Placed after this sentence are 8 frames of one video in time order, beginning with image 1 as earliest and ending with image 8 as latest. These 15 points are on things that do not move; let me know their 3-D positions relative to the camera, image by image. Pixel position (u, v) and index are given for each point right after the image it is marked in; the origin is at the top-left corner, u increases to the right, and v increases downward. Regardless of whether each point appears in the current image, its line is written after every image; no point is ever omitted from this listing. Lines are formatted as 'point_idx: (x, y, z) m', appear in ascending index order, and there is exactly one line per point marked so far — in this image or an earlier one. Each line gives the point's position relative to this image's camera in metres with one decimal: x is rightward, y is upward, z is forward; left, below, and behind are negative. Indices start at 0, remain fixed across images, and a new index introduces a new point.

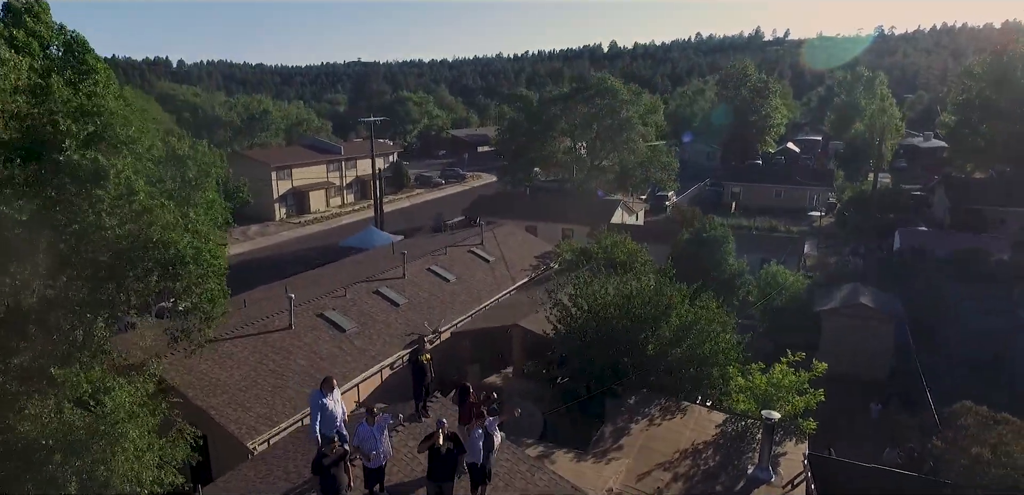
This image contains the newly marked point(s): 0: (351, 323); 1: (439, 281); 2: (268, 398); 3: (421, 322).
0: (-3.2, -1.5, +12.6) m
1: (-1.8, -0.8, +15.5) m
2: (-3.9, -2.4, +9.9) m
3: (-1.9, -1.6, +13.3) m
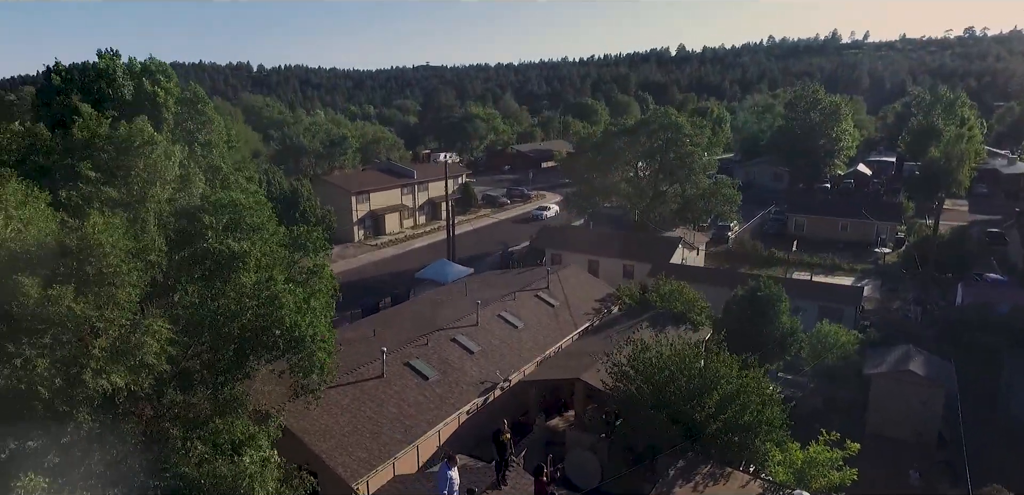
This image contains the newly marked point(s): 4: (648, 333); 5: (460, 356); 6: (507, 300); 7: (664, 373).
0: (-1.8, -2.8, +14.3) m
1: (-0.1, -2.2, +17.0) m
2: (-2.7, -3.7, +11.7) m
3: (-0.4, -2.9, +14.9) m
4: (+3.7, -2.4, +17.0) m
5: (-1.2, -2.6, +15.2) m
6: (-0.1, -1.6, +18.5) m
7: (+2.9, -2.5, +12.0) m
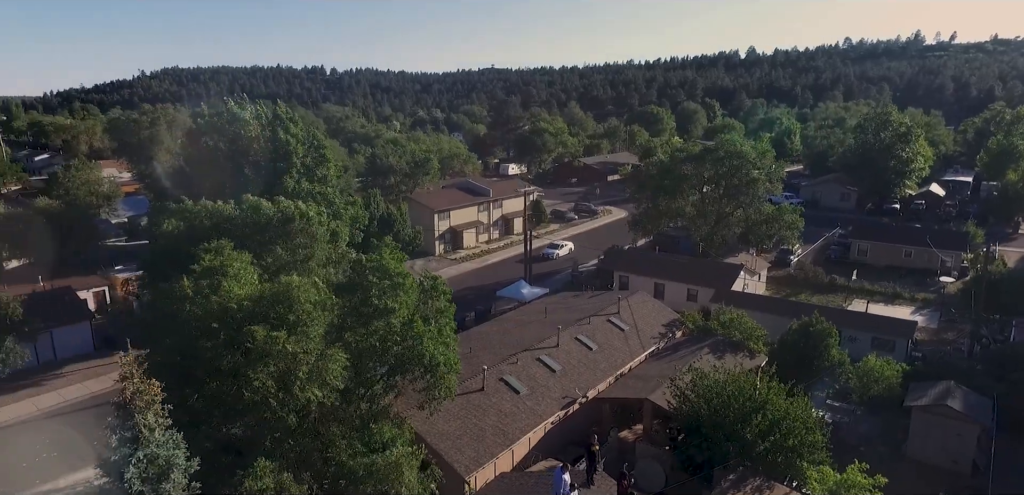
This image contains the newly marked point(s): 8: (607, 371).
0: (+0.3, -3.8, +17.1) m
1: (+2.3, -3.2, +19.6) m
2: (-0.8, -4.6, +14.6) m
3: (+1.7, -4.0, +17.6) m
4: (+6.1, -3.5, +19.2) m
5: (+1.0, -3.6, +17.9) m
6: (+2.5, -2.6, +21.1) m
7: (+4.8, -3.6, +14.3) m
8: (+2.9, -3.7, +18.8) m
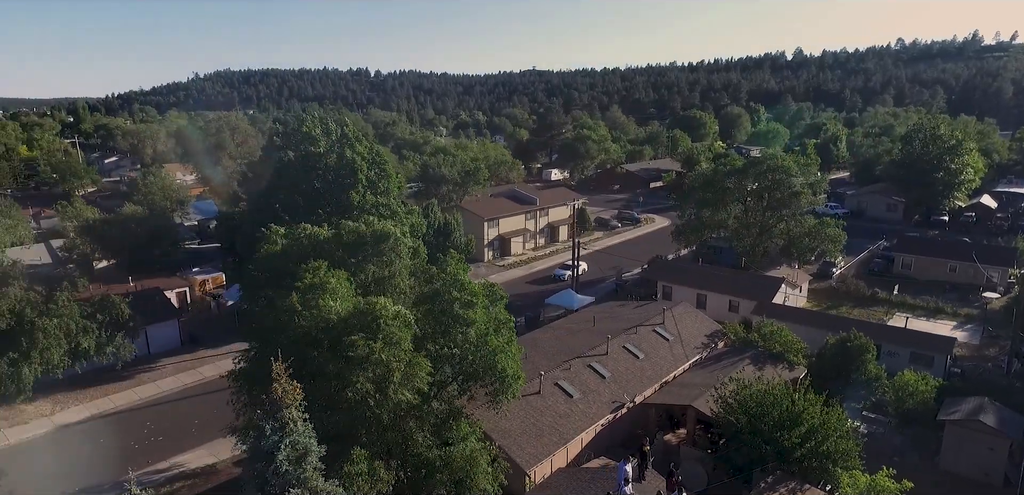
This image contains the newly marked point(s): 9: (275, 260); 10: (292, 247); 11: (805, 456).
0: (+1.9, -4.3, +18.7) m
1: (+4.1, -3.7, +21.1) m
2: (+0.6, -5.1, +16.3) m
3: (+3.4, -4.5, +19.1) m
4: (+7.8, -4.1, +20.4) m
5: (+2.6, -4.1, +19.5) m
6: (+4.4, -3.1, +22.6) m
7: (+6.2, -4.1, +15.6) m
8: (+4.6, -4.2, +20.2) m
9: (-6.6, -0.4, +18.0) m
10: (-6.1, 0.0, +17.8) m
11: (+7.1, -5.1, +15.0) m
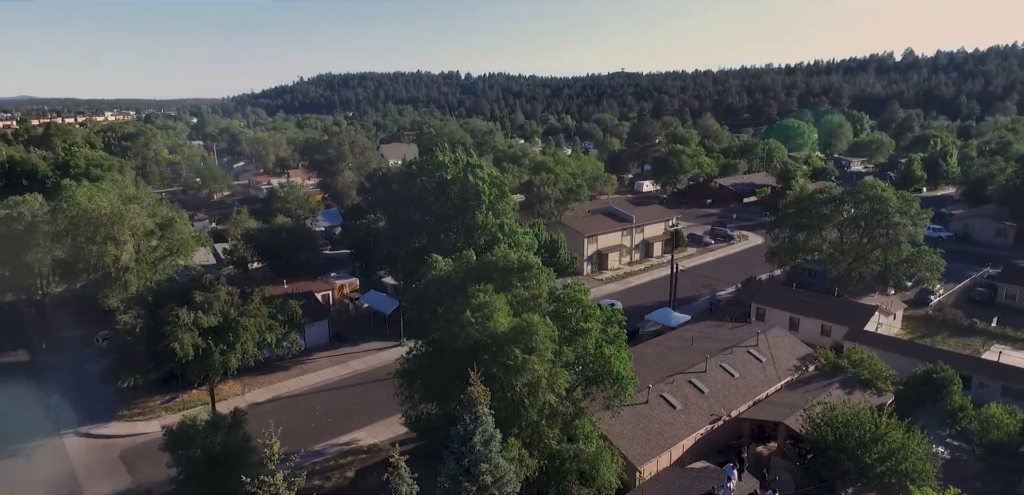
0: (+5.8, -5.4, +21.6) m
1: (+8.3, -4.9, +23.7) m
2: (+4.1, -6.2, +19.4) m
3: (+7.3, -5.6, +21.8) m
4: (+11.9, -5.3, +22.6) m
5: (+6.6, -5.2, +22.3) m
6: (+8.7, -4.3, +25.1) m
7: (+9.7, -5.3, +18.0) m
8: (+8.6, -5.4, +22.8) m
9: (-2.6, -1.2, +22.1) m
10: (-2.1, -0.8, +21.8) m
11: (+10.4, -6.3, +17.3) m
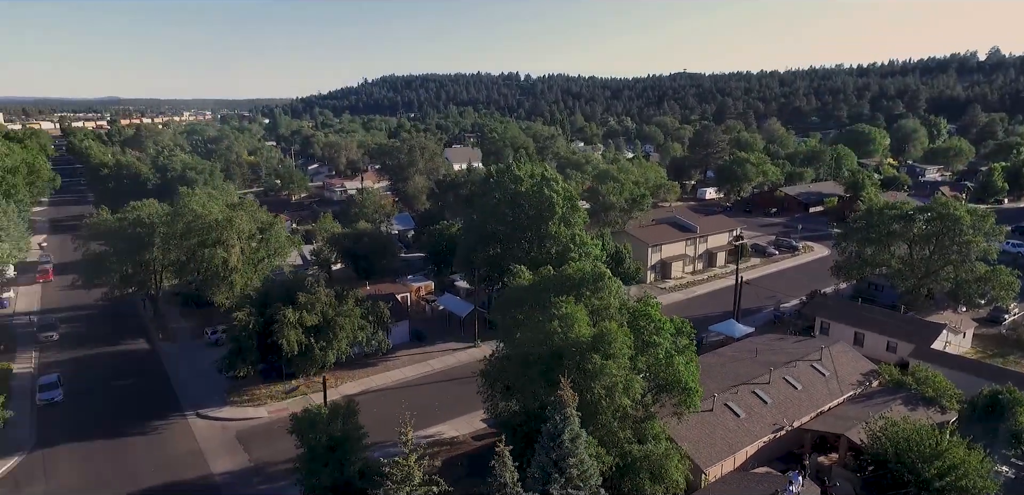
0: (+8.5, -6.1, +22.9) m
1: (+11.2, -5.6, +24.8) m
2: (+6.7, -6.8, +20.9) m
3: (+10.0, -6.3, +23.0) m
4: (+14.7, -6.1, +23.4) m
5: (+9.4, -5.9, +23.5) m
6: (+11.8, -5.0, +26.2) m
7: (+12.0, -6.1, +19.0) m
8: (+11.4, -6.1, +23.8) m
9: (+0.2, -1.7, +24.1) m
10: (+0.8, -1.3, +23.8) m
11: (+12.7, -7.0, +18.2) m
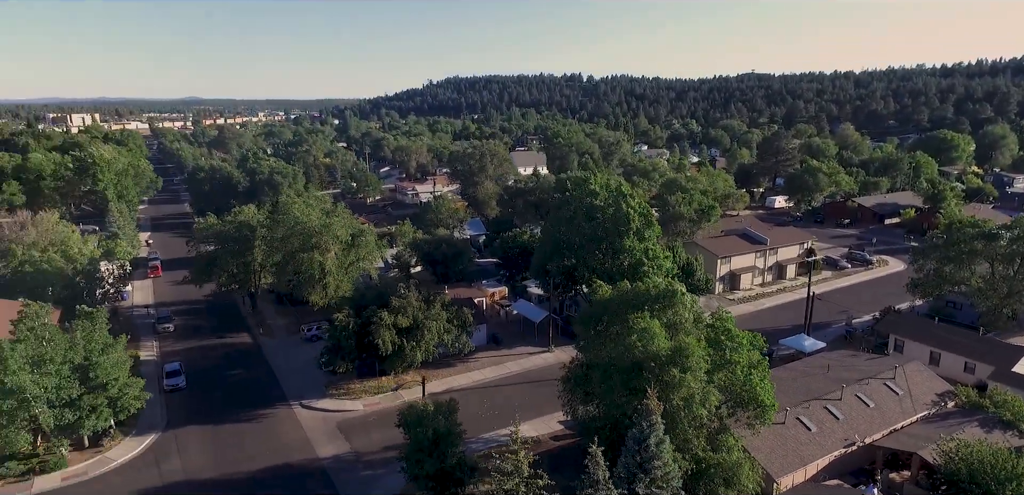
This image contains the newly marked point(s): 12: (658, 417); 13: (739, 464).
0: (+11.6, -6.8, +23.8) m
1: (+14.4, -6.4, +25.5) m
2: (+9.5, -7.5, +21.9) m
3: (+13.1, -7.1, +23.8) m
4: (+17.7, -7.1, +23.7) m
5: (+12.5, -6.7, +24.3) m
6: (+15.2, -5.9, +26.8) m
7: (+14.7, -6.9, +19.6) m
8: (+14.6, -7.0, +24.4) m
9: (+3.6, -2.3, +25.8) m
10: (+4.0, -1.9, +25.4) m
11: (+15.3, -7.9, +18.8) m
12: (+4.0, -4.7, +17.3) m
13: (+7.2, -6.9, +19.8) m
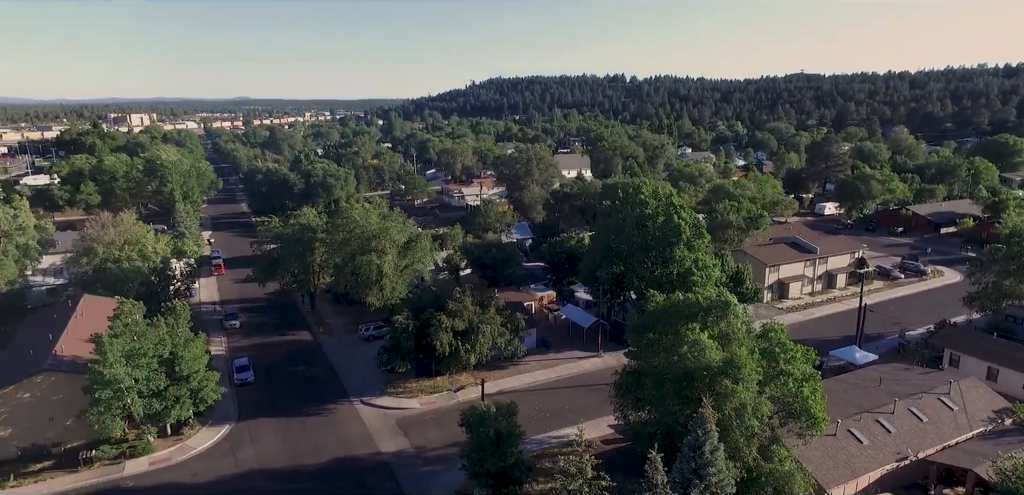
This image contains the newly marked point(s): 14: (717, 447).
0: (+13.7, -7.4, +24.1) m
1: (+16.6, -7.1, +25.5) m
2: (+11.5, -8.1, +22.3) m
3: (+15.2, -7.7, +23.9) m
4: (+19.8, -7.7, +23.5) m
5: (+14.7, -7.3, +24.5) m
6: (+17.5, -6.5, +26.8) m
7: (+16.6, -7.5, +19.7) m
8: (+16.7, -7.6, +24.5) m
9: (+5.9, -2.7, +26.5) m
10: (+6.4, -2.4, +26.1) m
11: (+17.1, -8.5, +18.8) m
12: (+5.8, -5.2, +18.0) m
13: (+9.1, -7.4, +20.3) m
14: (+5.9, -5.7, +17.8) m
